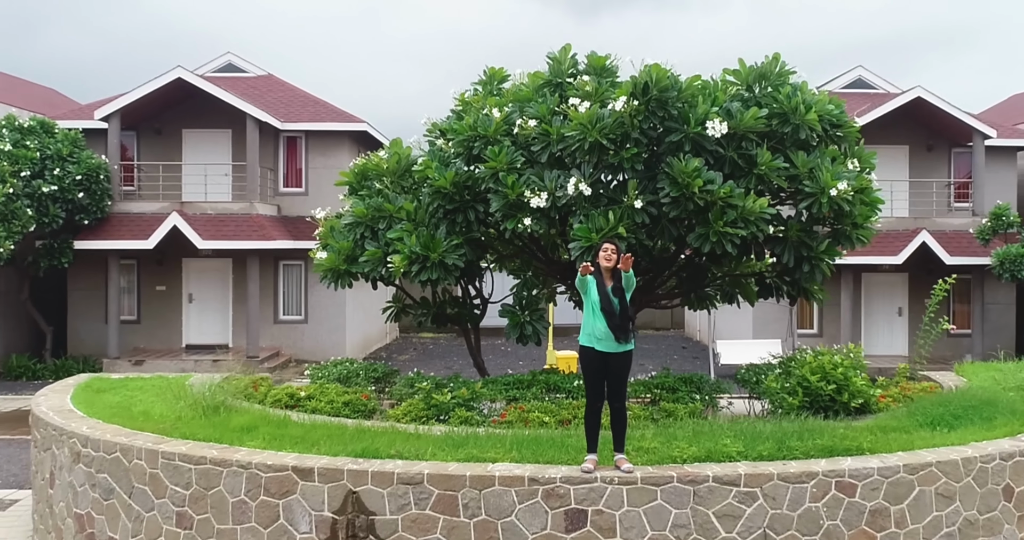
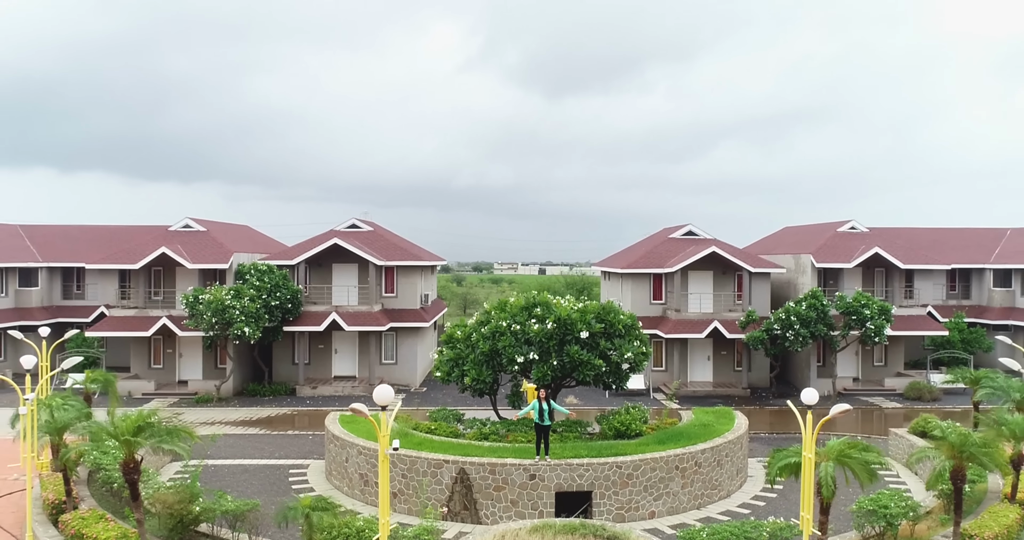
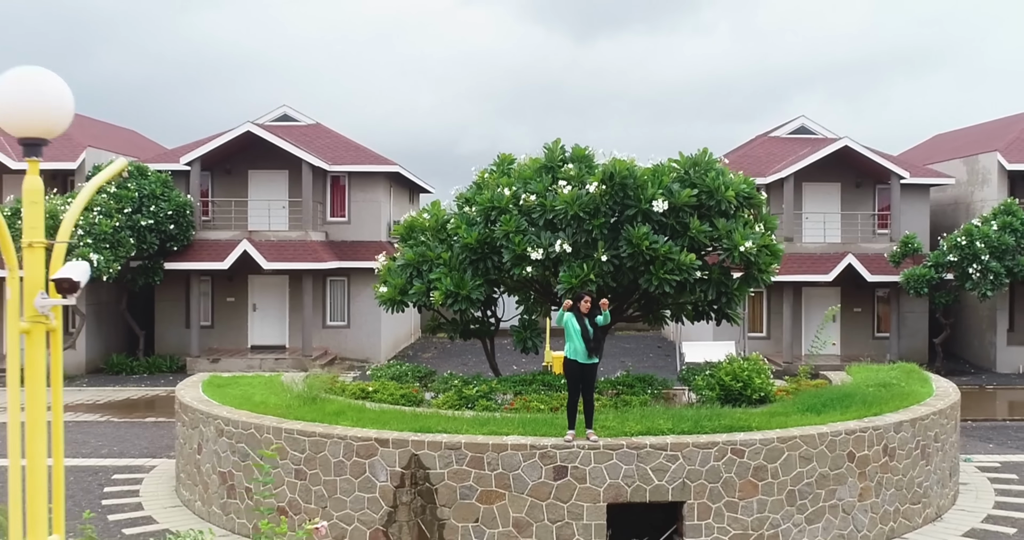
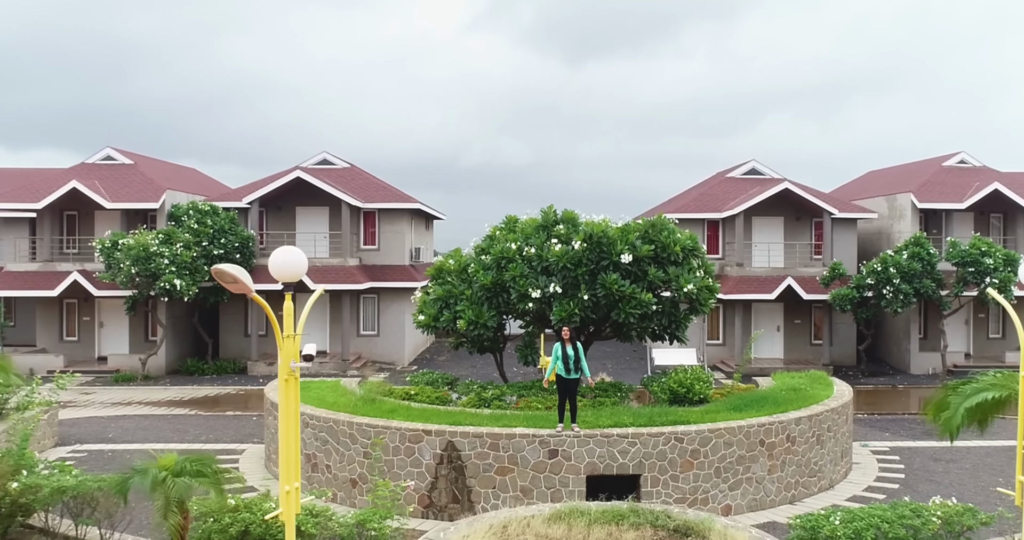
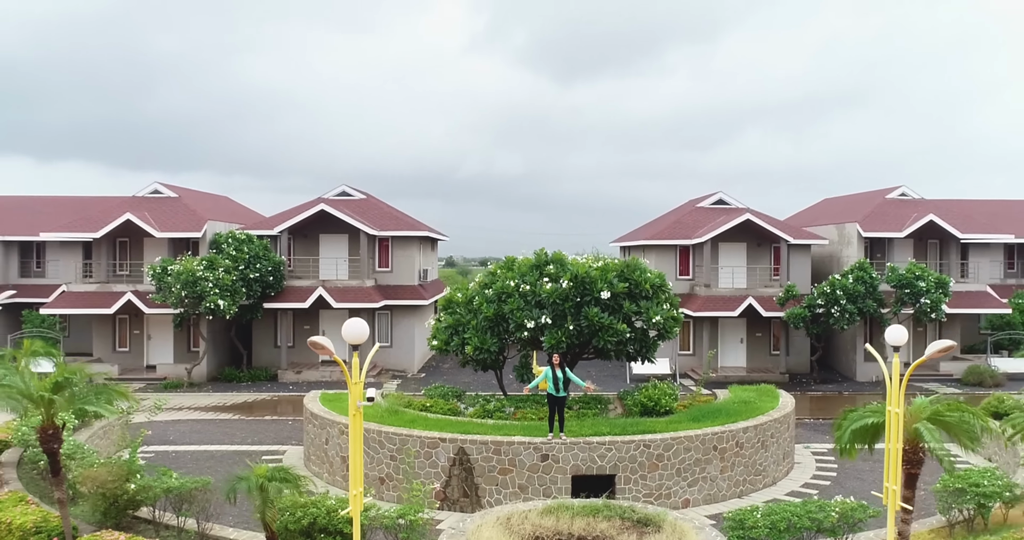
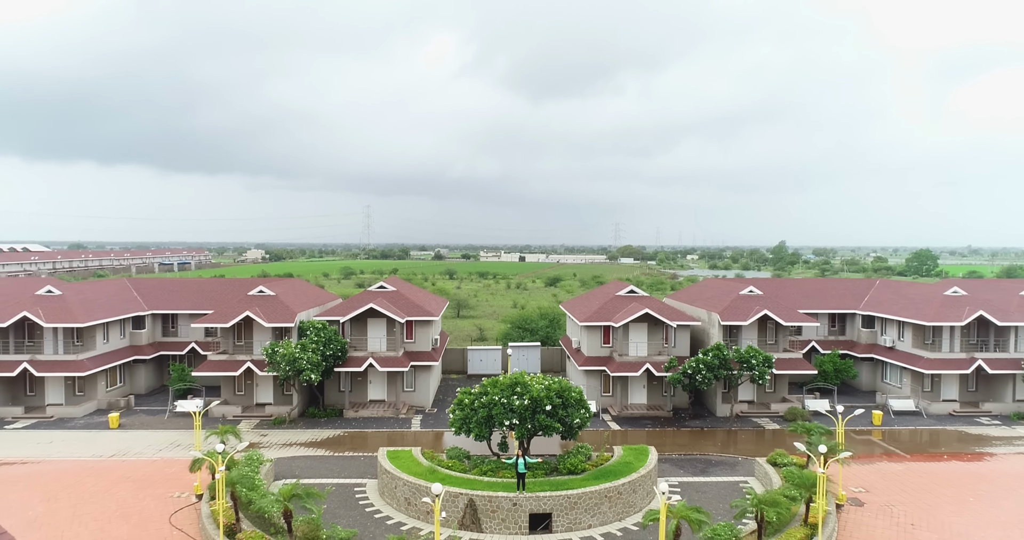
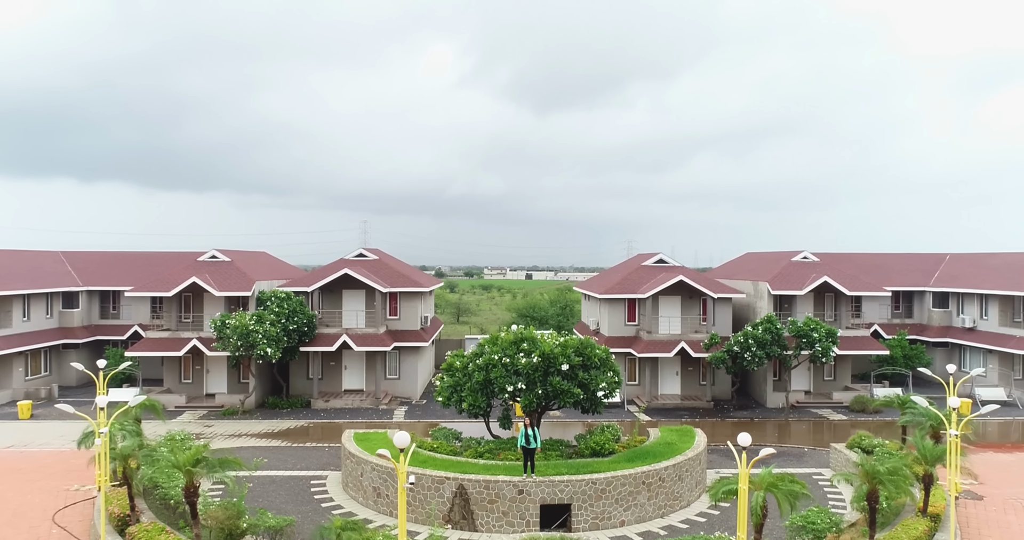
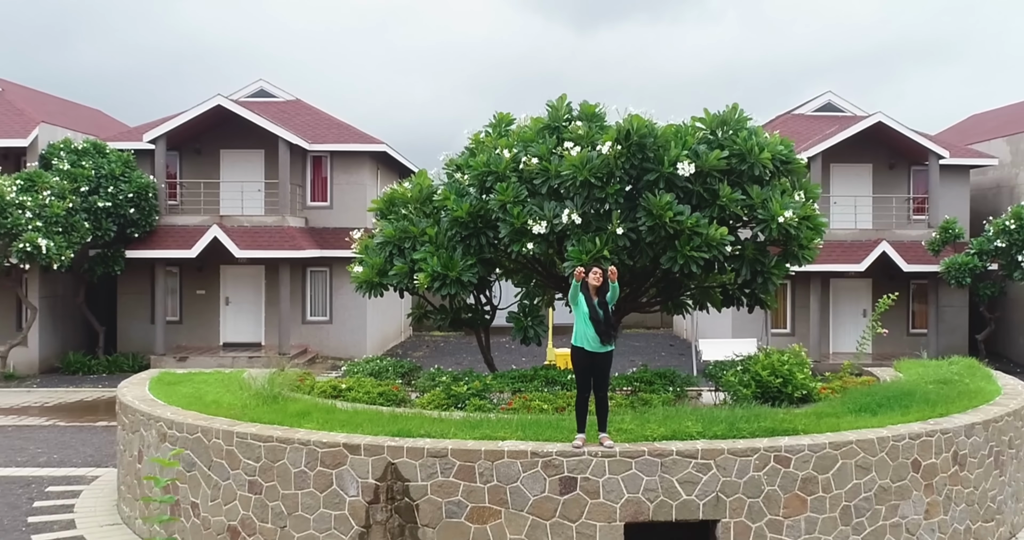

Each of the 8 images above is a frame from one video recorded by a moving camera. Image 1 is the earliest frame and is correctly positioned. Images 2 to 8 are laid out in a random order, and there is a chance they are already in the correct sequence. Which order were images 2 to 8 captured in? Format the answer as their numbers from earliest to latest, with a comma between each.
8, 3, 4, 5, 2, 7, 6
